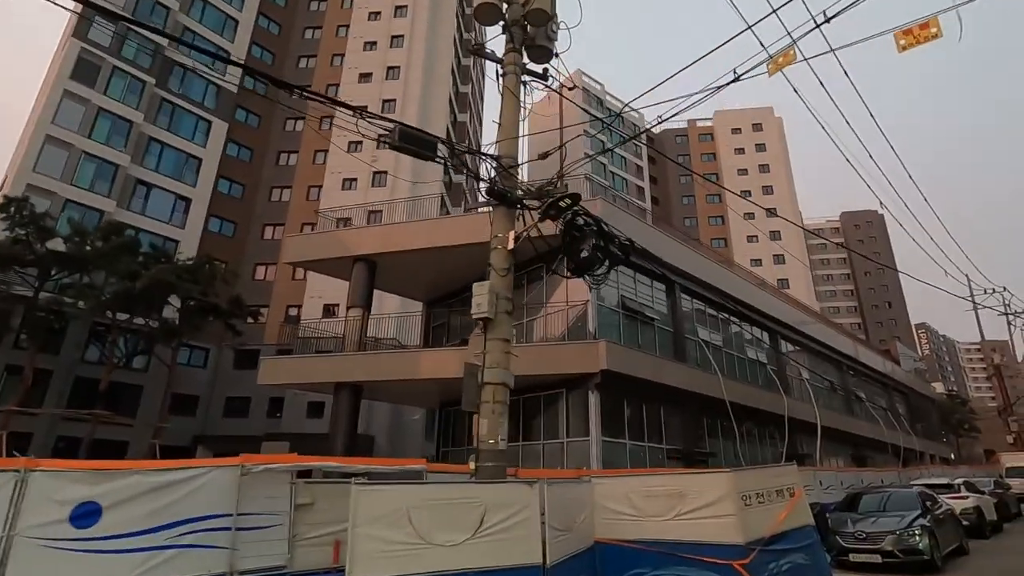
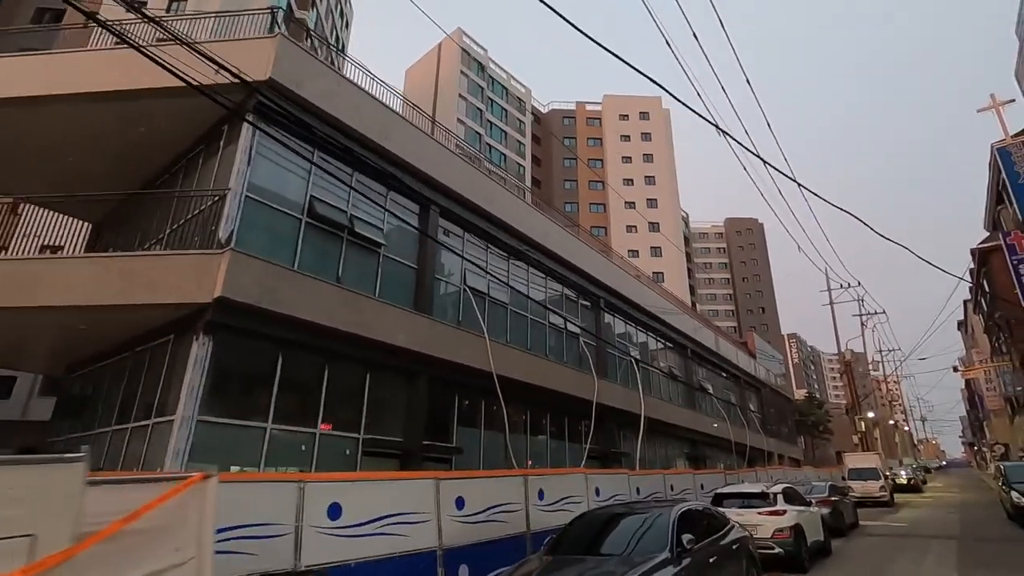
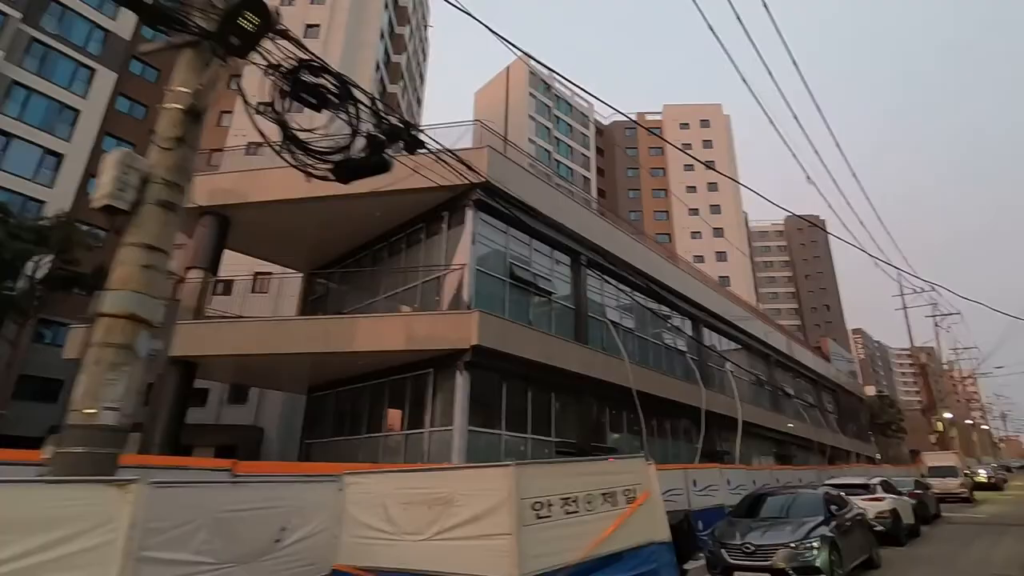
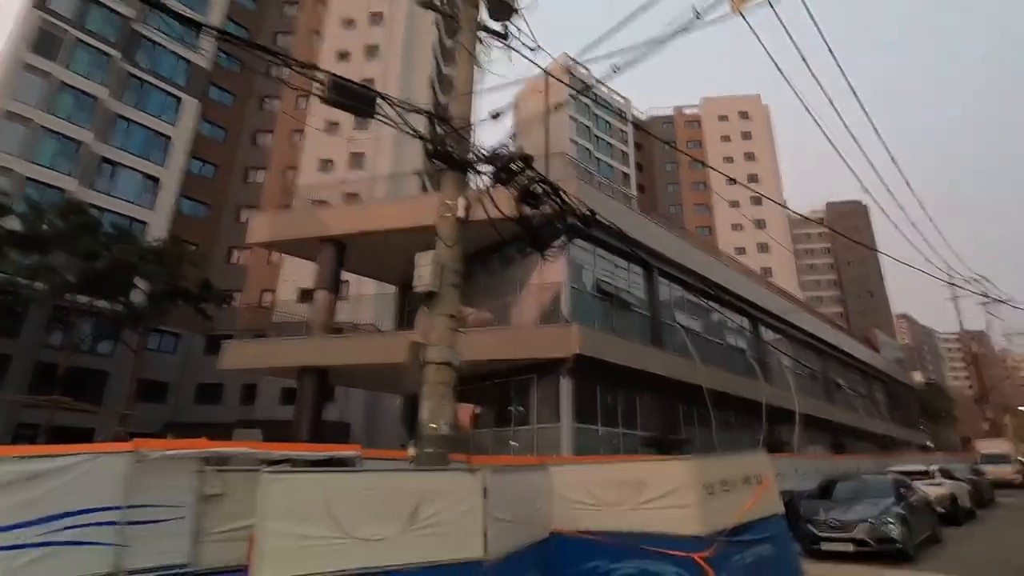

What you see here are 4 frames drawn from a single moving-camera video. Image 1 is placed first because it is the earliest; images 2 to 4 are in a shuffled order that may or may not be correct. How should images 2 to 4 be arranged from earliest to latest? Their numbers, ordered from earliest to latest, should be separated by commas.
4, 3, 2
